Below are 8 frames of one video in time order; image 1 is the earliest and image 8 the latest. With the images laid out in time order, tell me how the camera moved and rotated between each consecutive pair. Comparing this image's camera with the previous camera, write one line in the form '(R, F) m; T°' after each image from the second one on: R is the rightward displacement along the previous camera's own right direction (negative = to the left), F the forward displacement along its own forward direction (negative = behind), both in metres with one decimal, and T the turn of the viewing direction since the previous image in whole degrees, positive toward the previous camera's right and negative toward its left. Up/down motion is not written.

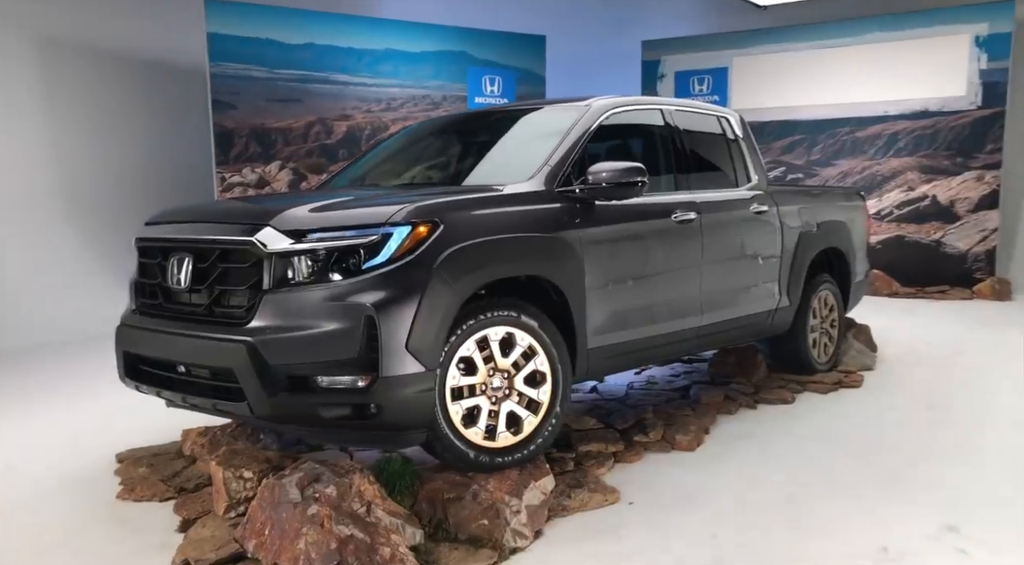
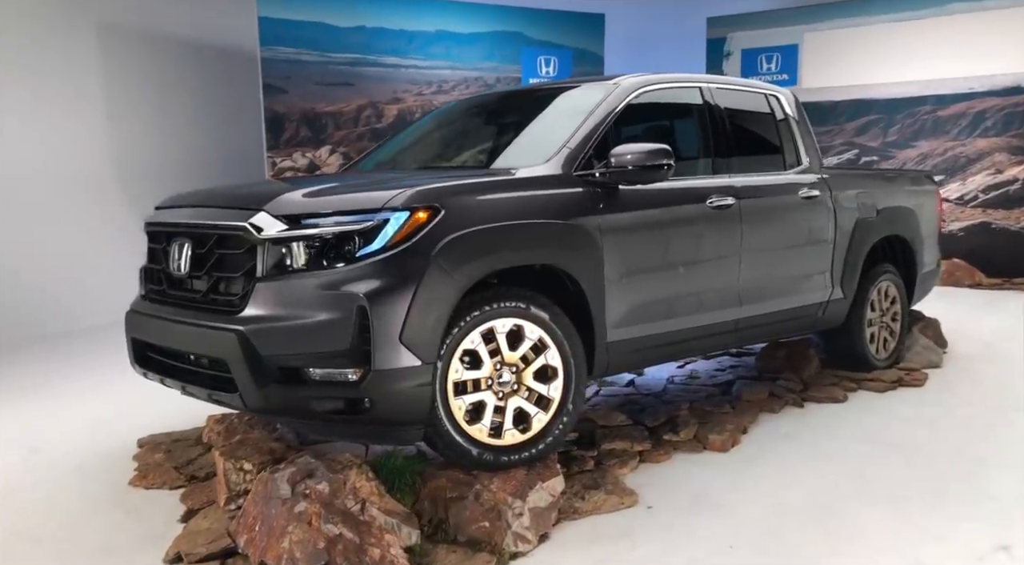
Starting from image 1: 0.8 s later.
(+0.2, +0.2) m; -5°
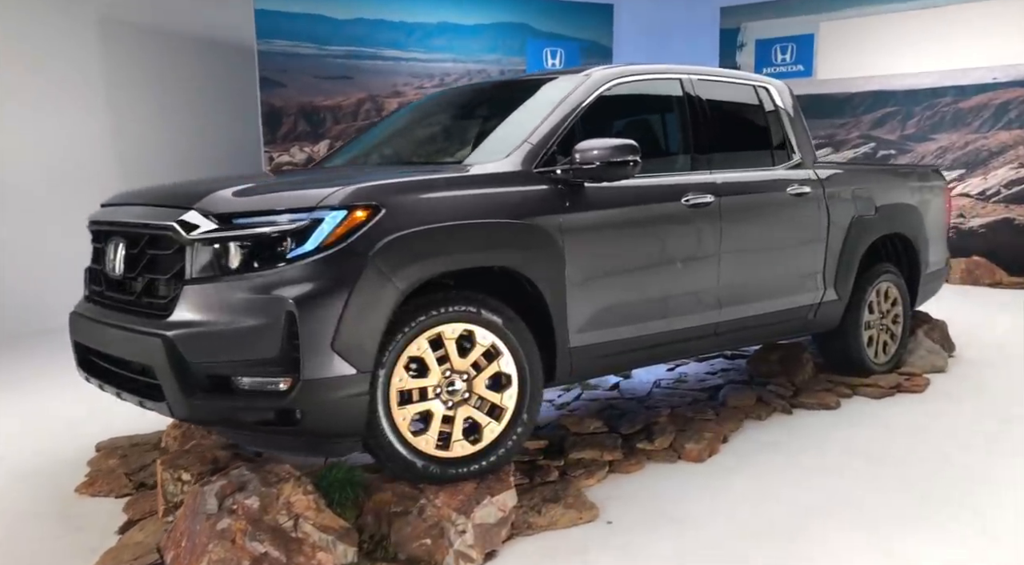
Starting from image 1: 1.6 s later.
(+0.2, +0.2) m; -2°
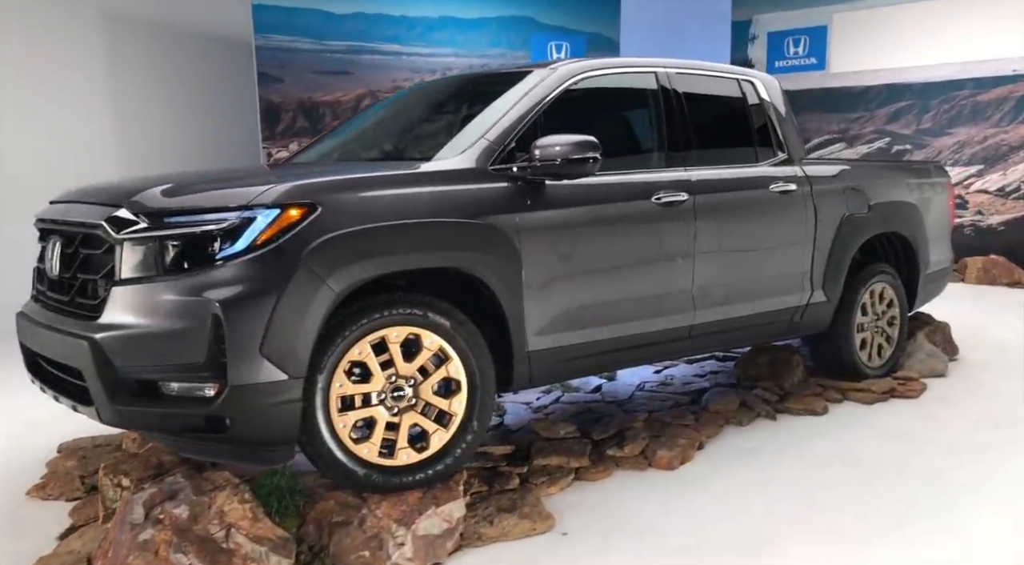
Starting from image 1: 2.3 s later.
(+0.2, +0.1) m; -2°
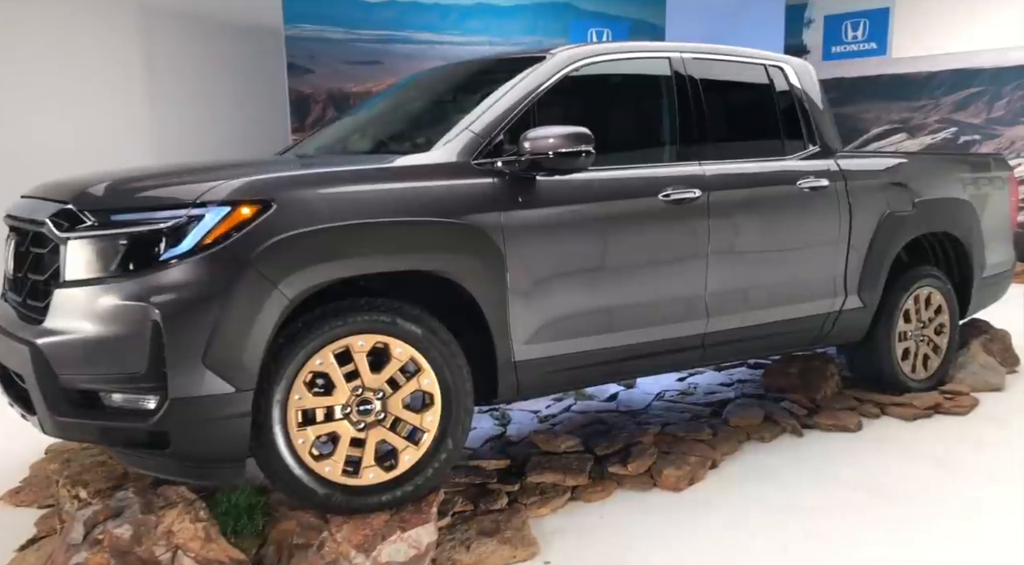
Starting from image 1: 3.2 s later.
(+0.2, +0.2) m; -4°
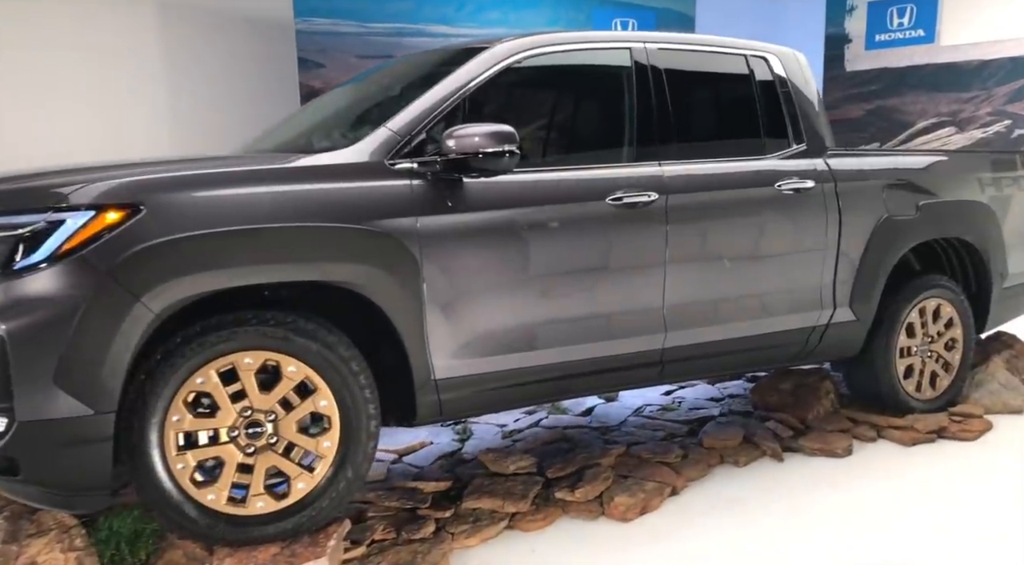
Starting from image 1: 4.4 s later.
(+0.4, +0.2) m; -4°
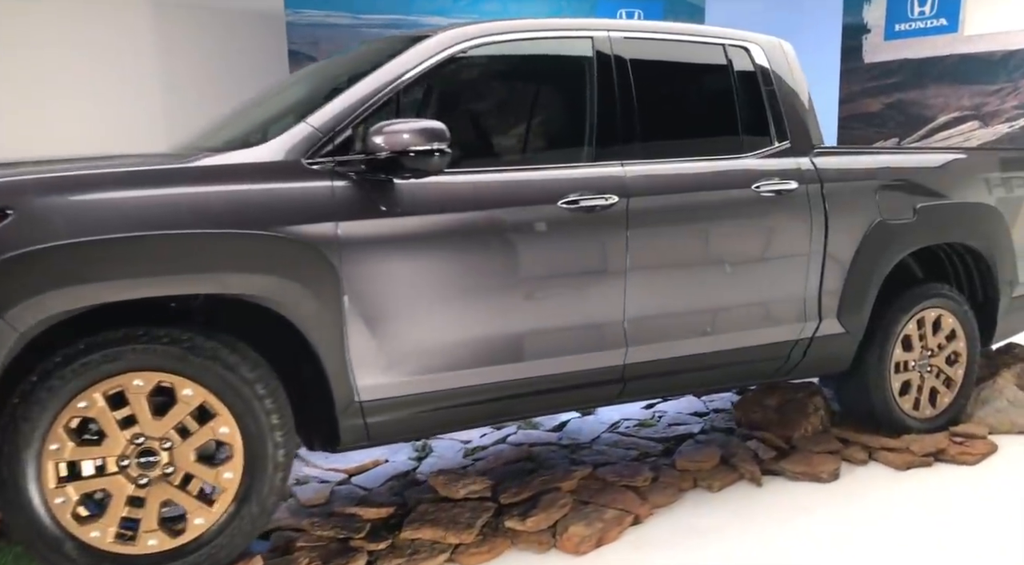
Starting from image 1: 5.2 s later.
(+0.2, +0.2) m; -2°
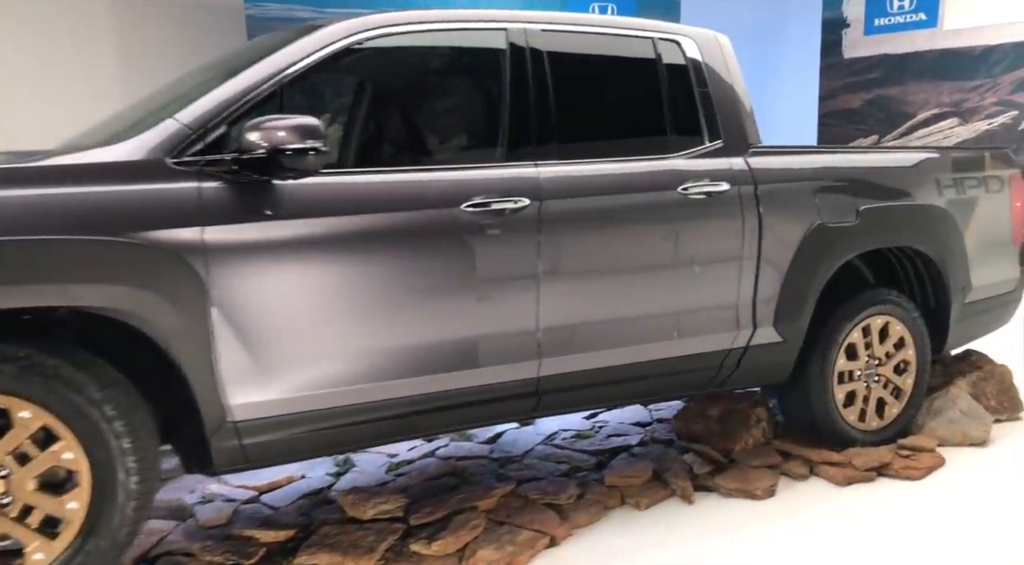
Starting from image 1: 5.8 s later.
(+0.3, +0.2) m; 0°
